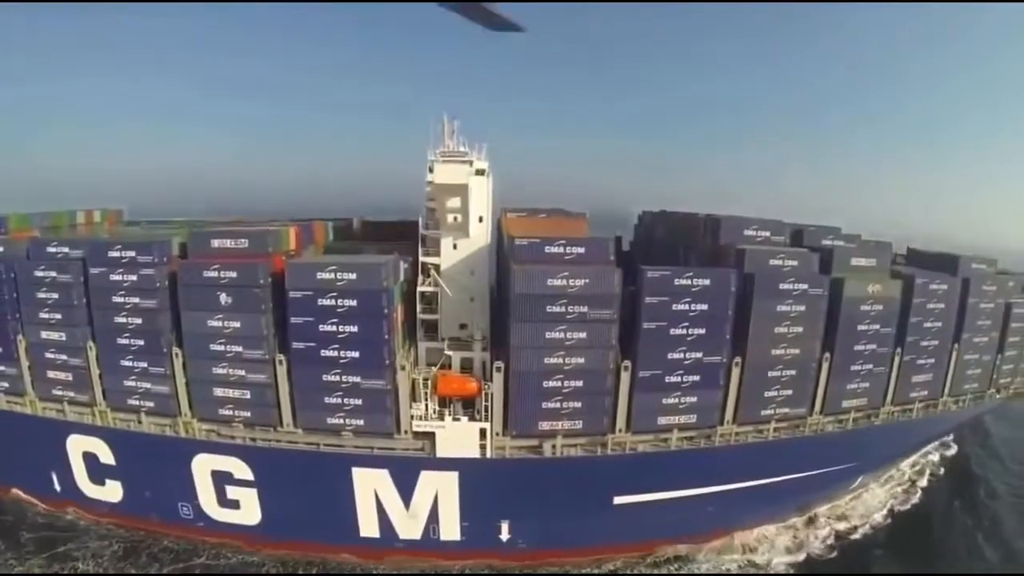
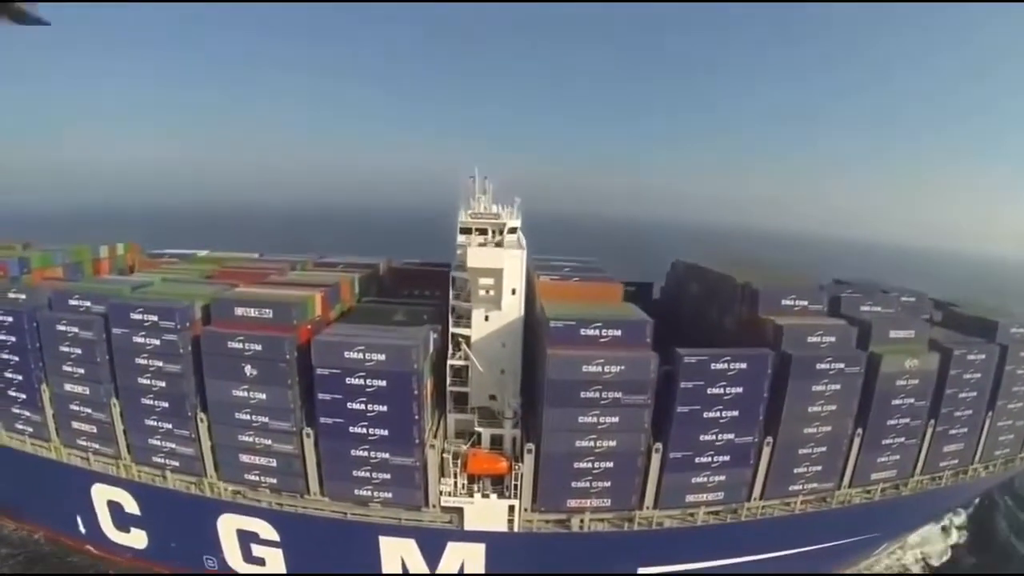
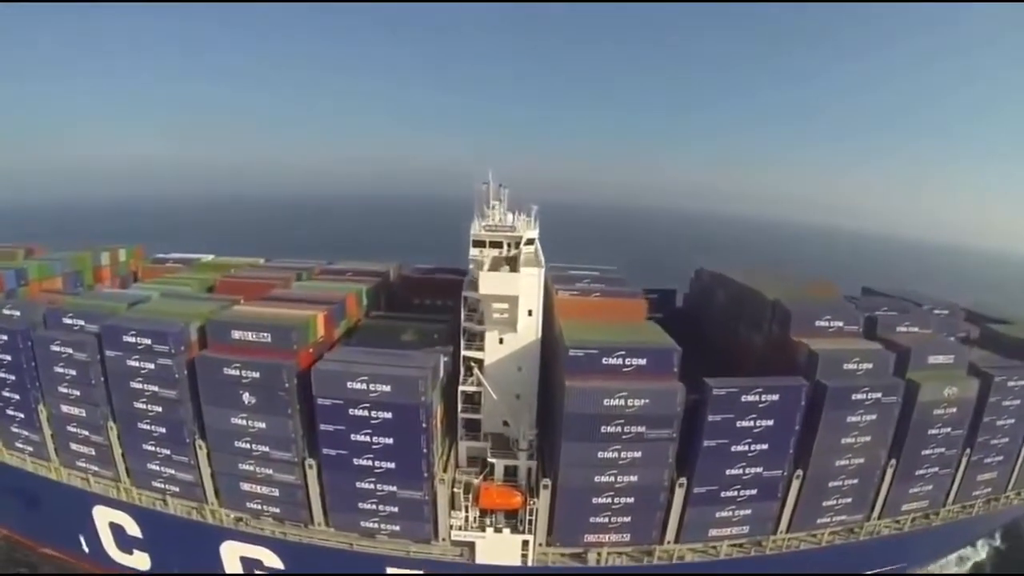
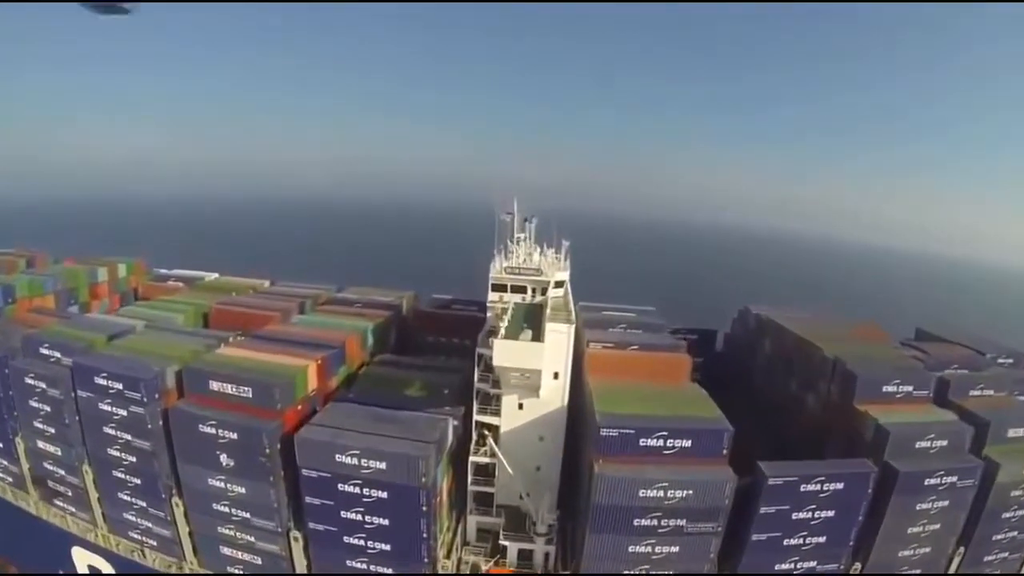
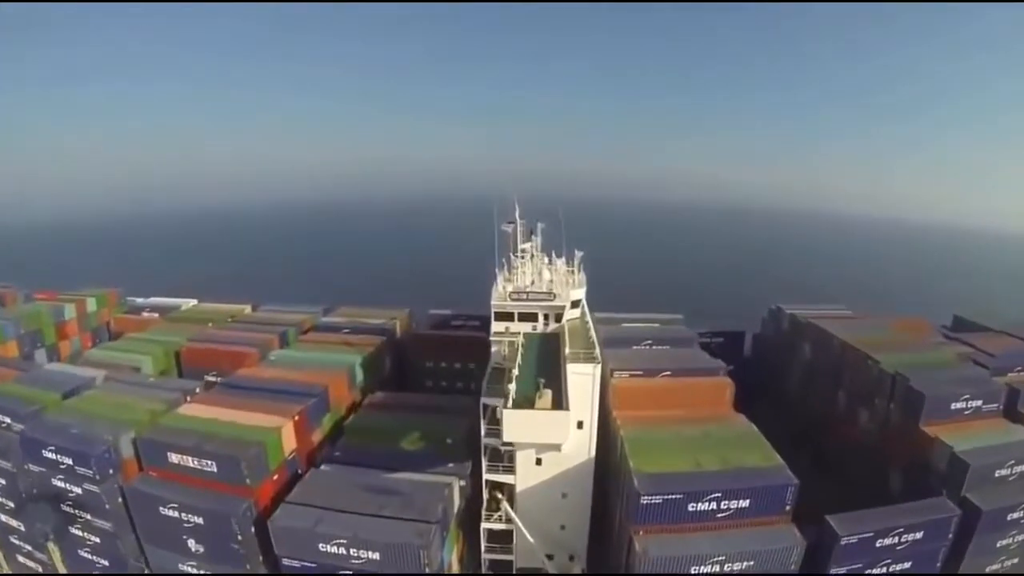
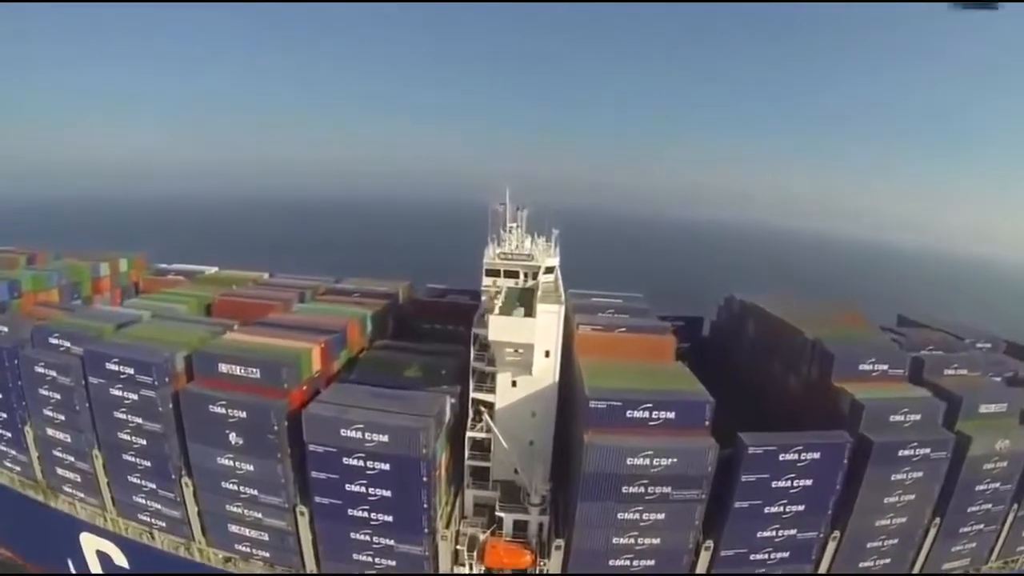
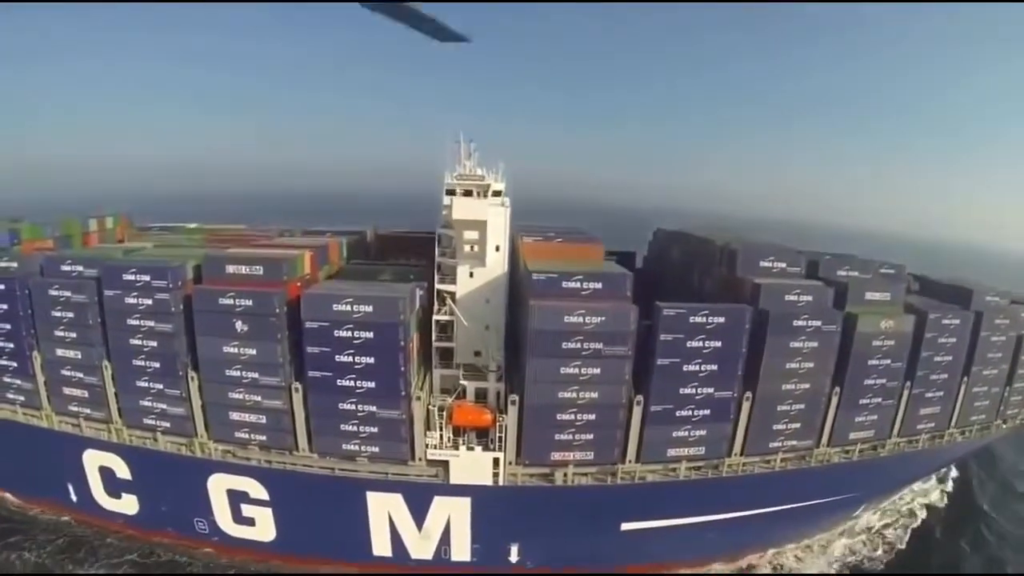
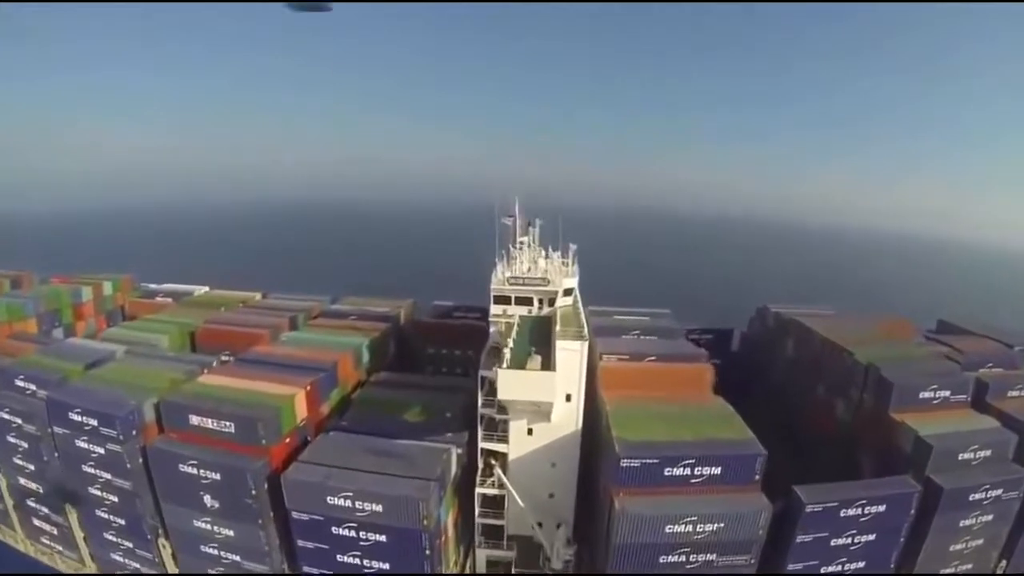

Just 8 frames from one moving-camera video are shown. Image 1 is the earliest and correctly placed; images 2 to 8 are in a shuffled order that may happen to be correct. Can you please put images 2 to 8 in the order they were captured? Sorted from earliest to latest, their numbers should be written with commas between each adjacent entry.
7, 2, 3, 6, 4, 8, 5
